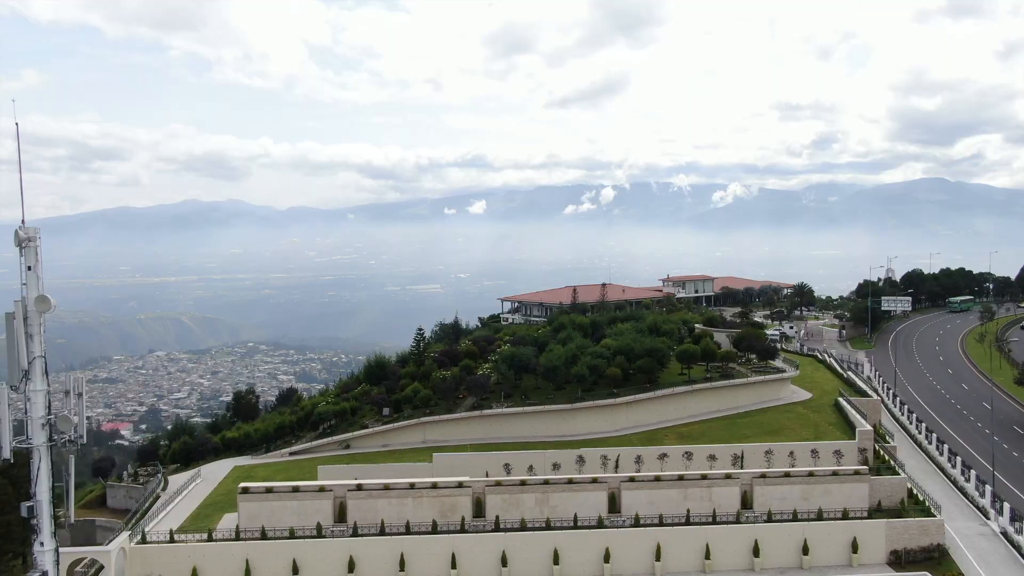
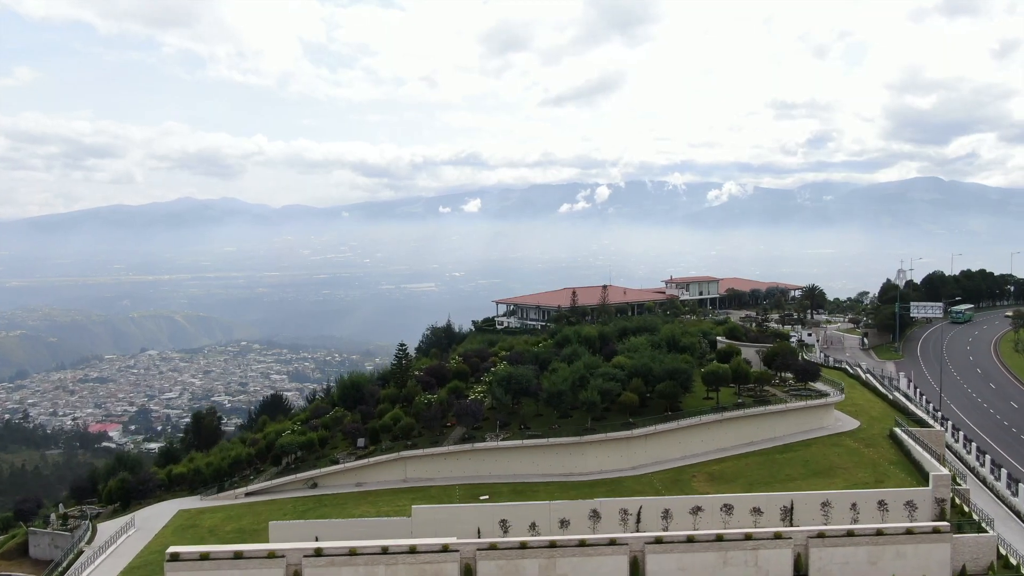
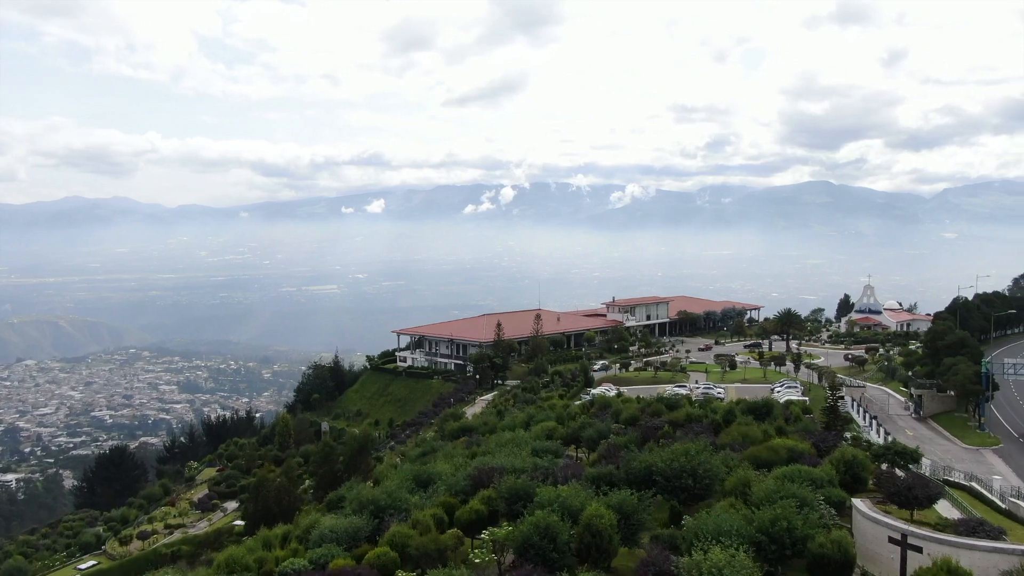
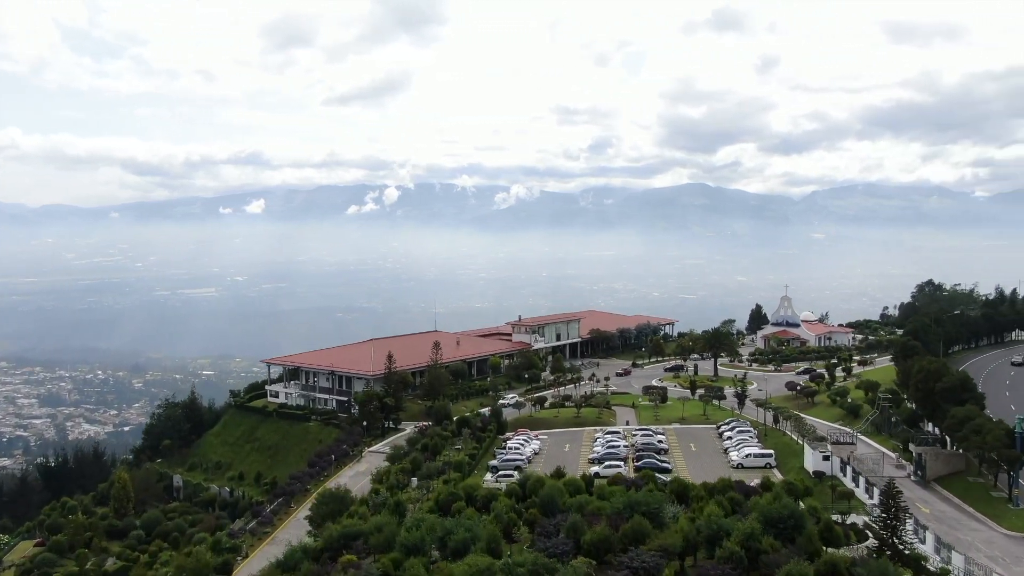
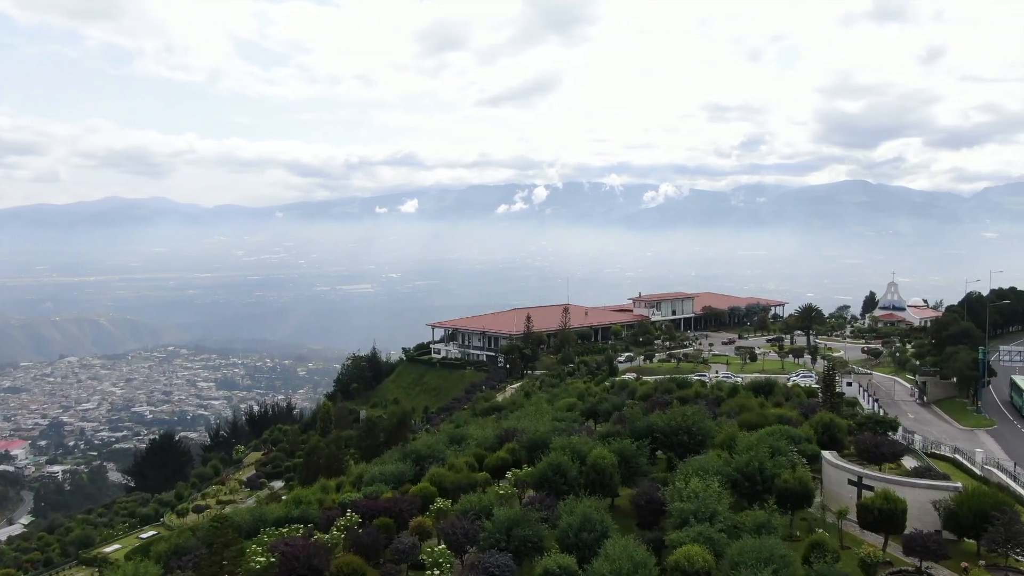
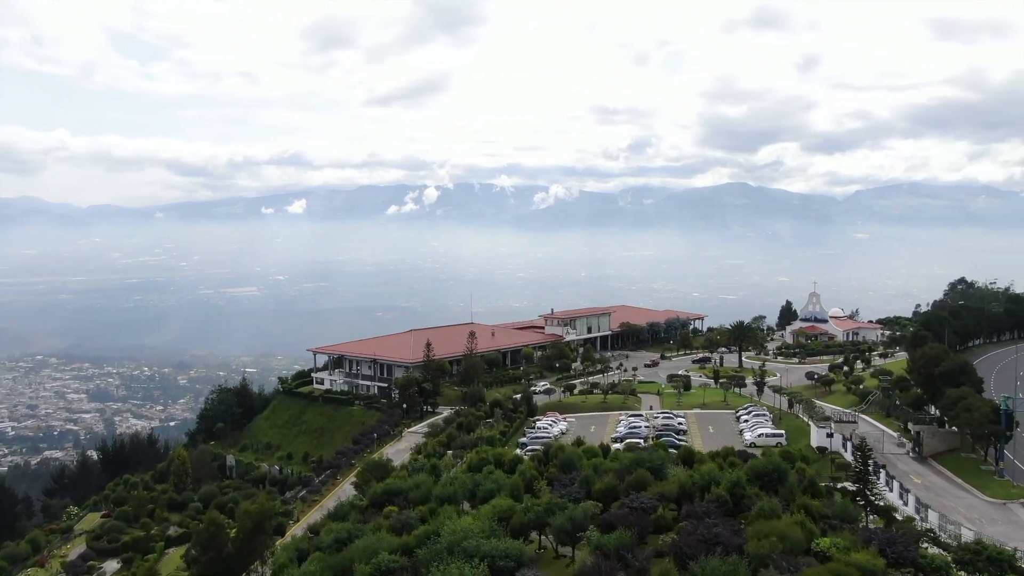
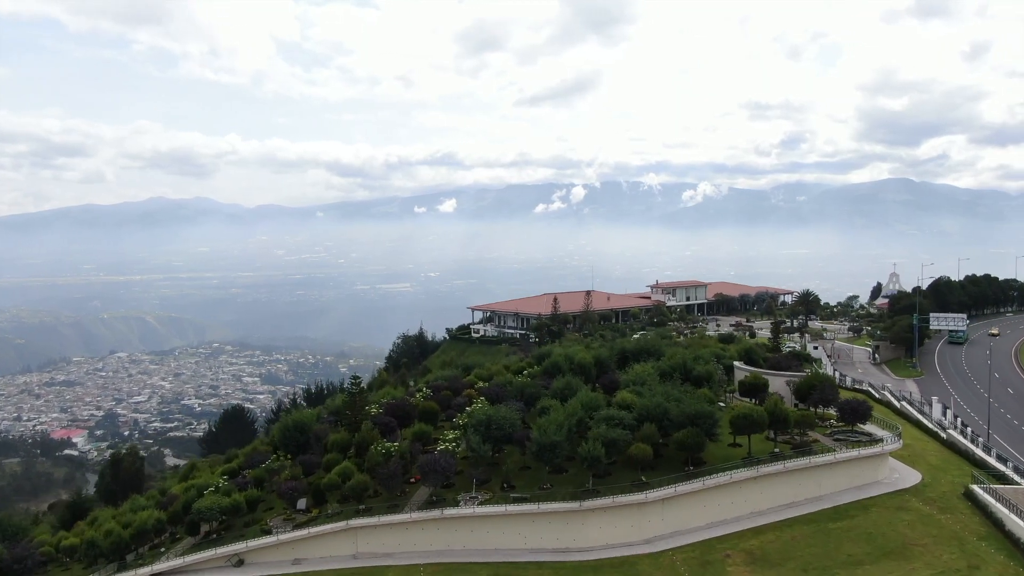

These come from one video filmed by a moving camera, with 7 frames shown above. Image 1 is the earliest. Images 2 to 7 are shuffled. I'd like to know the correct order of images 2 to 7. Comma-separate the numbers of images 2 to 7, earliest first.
2, 7, 5, 3, 6, 4
